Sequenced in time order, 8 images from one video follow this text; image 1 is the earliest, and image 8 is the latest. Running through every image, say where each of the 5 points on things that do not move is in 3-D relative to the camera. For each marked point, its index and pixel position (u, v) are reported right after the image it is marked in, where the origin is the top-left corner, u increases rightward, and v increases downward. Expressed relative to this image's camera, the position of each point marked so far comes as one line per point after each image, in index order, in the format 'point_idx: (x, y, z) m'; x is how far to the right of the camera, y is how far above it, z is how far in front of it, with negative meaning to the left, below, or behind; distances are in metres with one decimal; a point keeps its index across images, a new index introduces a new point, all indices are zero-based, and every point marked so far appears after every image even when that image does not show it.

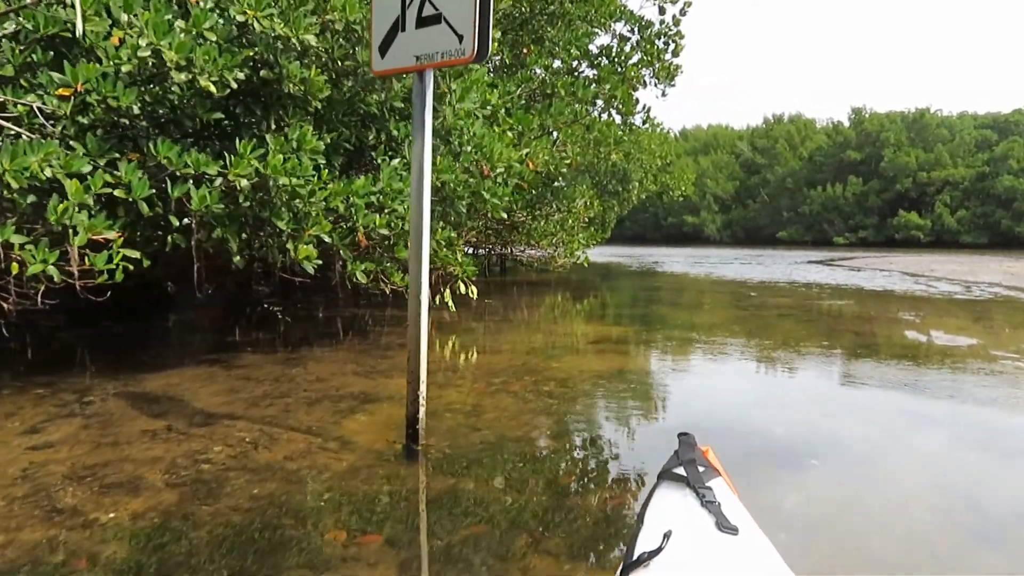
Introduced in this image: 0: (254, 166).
0: (-1.6, +0.8, +5.2) m
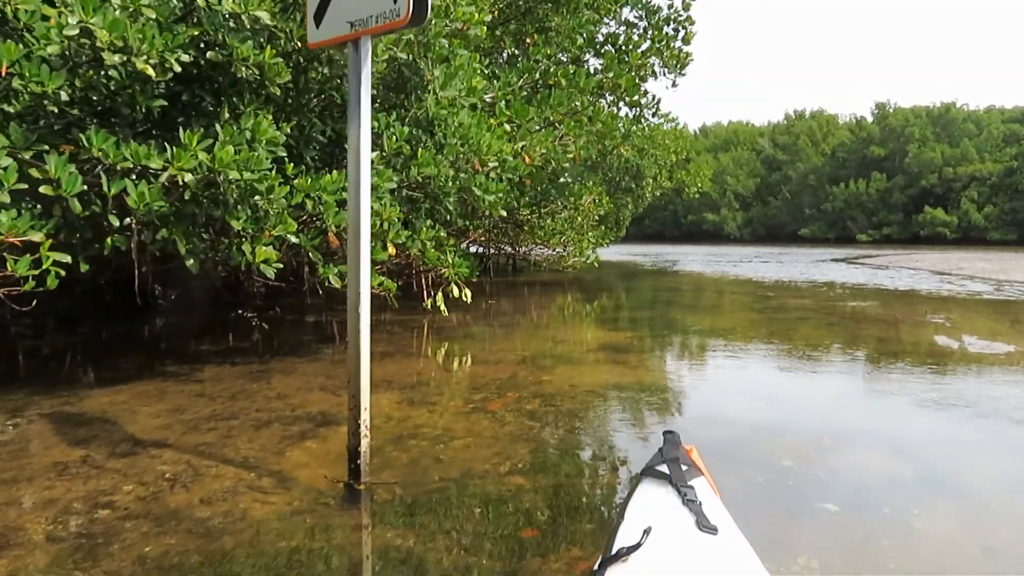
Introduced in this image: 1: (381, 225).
0: (-1.8, +0.7, +4.6) m
1: (-1.0, +0.5, +6.2) m
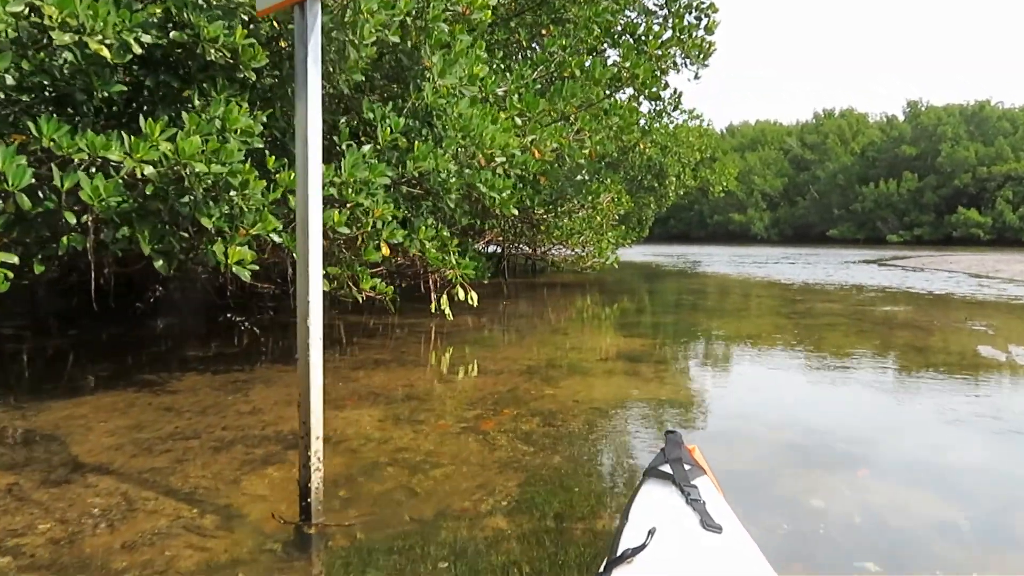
0: (-1.8, +0.7, +4.2) m
1: (-1.0, +0.5, +5.8) m
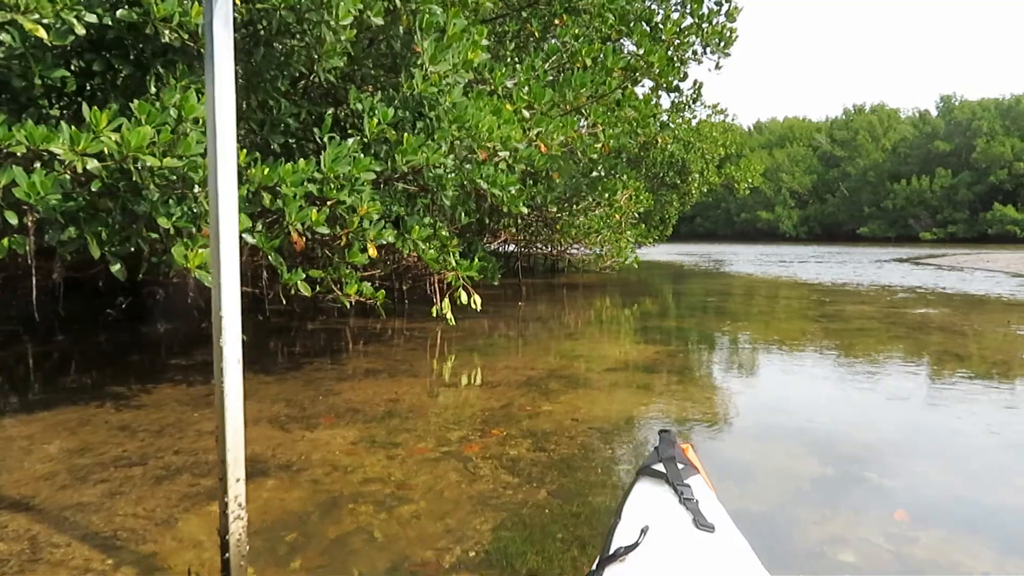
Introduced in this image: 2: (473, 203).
0: (-1.8, +0.7, +3.7) m
1: (-1.0, +0.4, +5.3) m
2: (-0.4, +0.8, +7.5) m
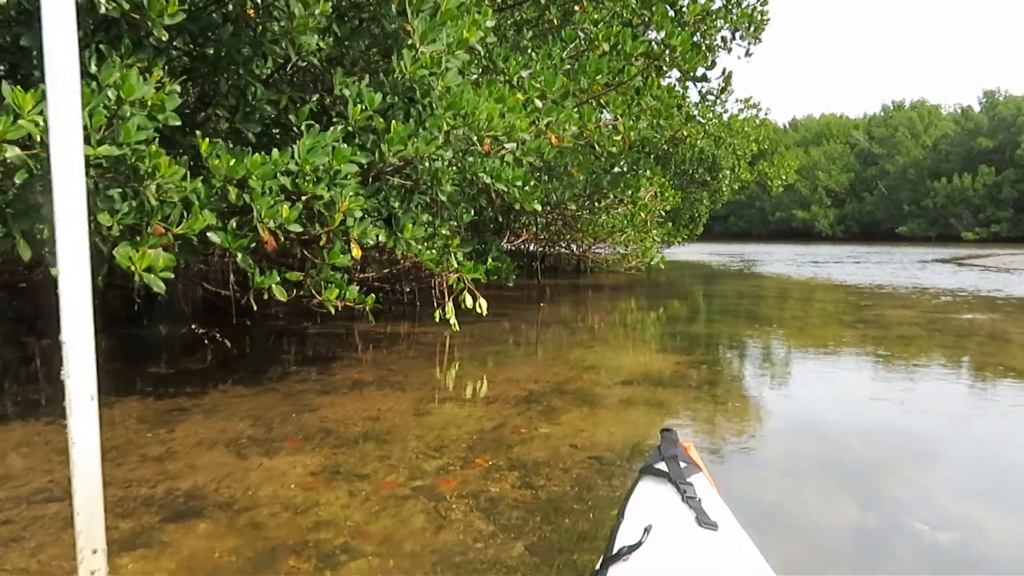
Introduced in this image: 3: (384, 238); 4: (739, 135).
0: (-1.9, +0.6, +3.2) m
1: (-1.0, +0.4, +4.8) m
2: (-0.3, +0.8, +7.0) m
3: (-0.8, +0.3, +5.3) m
4: (+4.8, +3.2, +17.2) m
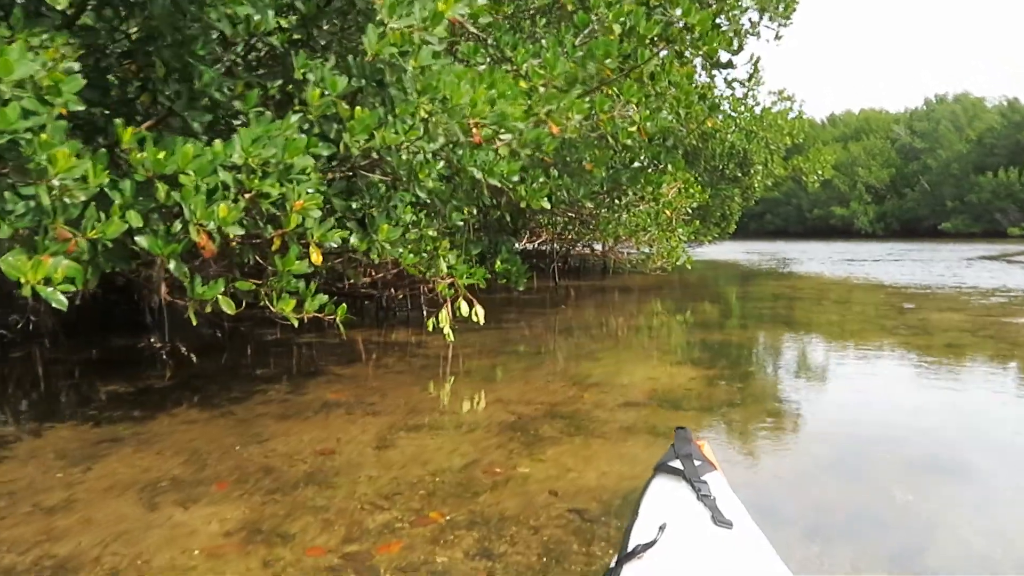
0: (-2.1, +0.6, +2.7) m
1: (-1.1, +0.3, +4.2) m
2: (-0.3, +0.7, +6.3) m
3: (-0.9, +0.3, +4.7) m
4: (+5.2, +3.2, +16.3) m
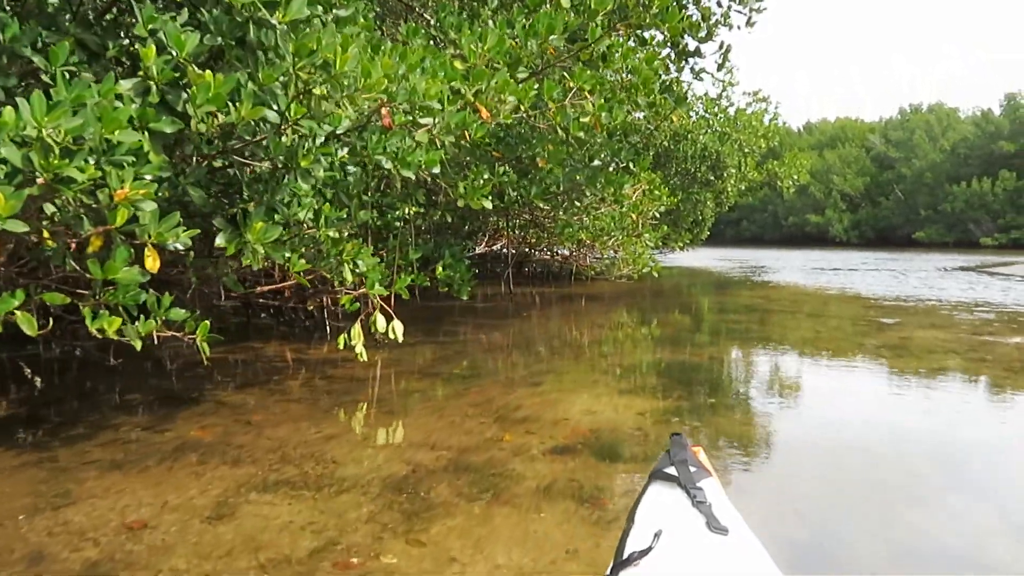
0: (-2.5, +0.5, +1.7) m
1: (-1.5, +0.3, +3.2) m
2: (-0.8, +0.6, +5.4) m
3: (-1.3, +0.2, +3.8) m
4: (+4.4, +3.0, +15.5) m
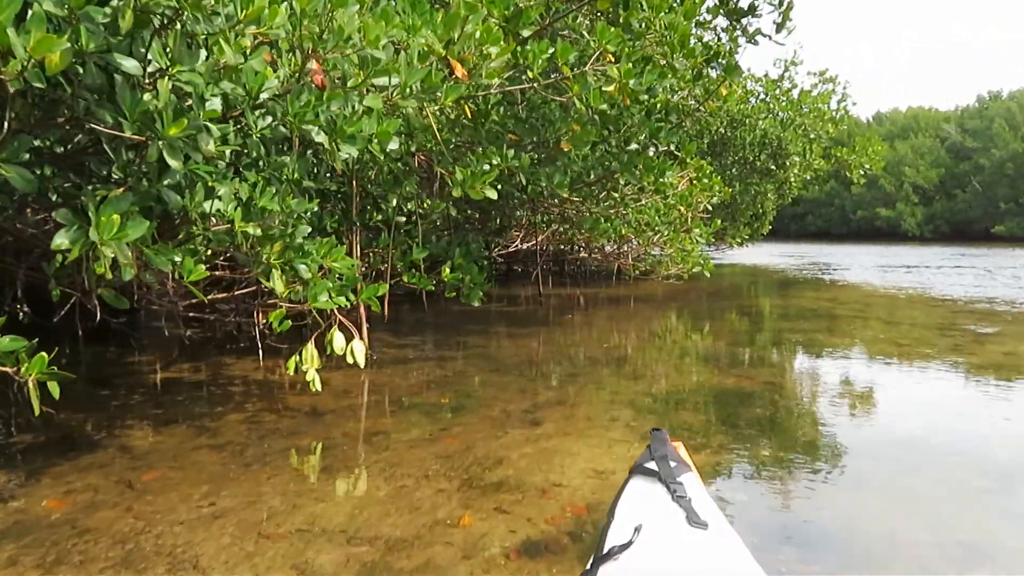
0: (-2.8, +0.5, +0.7) m
1: (-1.7, +0.2, +2.1) m
2: (-0.8, +0.6, +4.2) m
3: (-1.5, +0.1, +2.7) m
4: (+5.1, +3.0, +13.9) m
